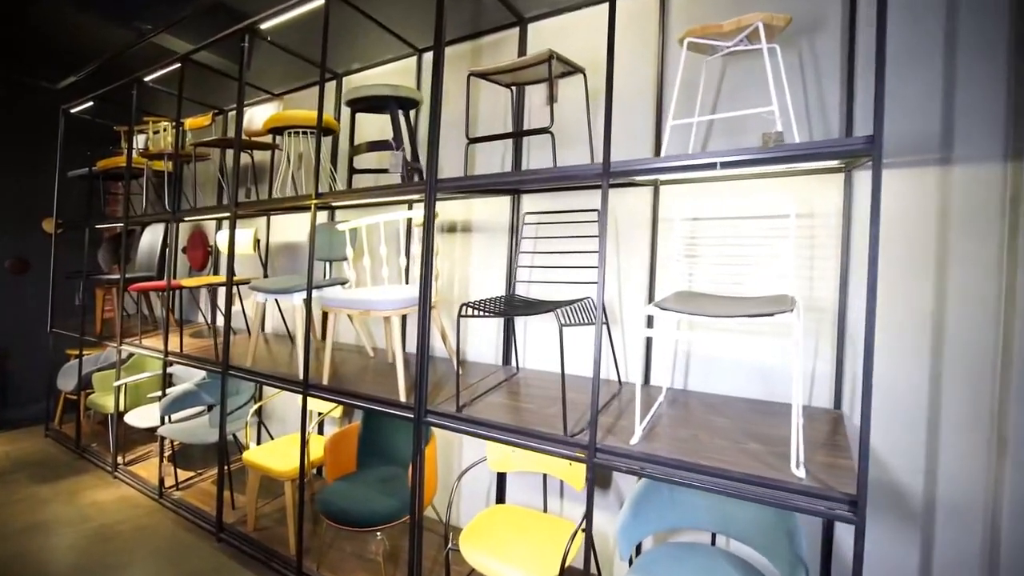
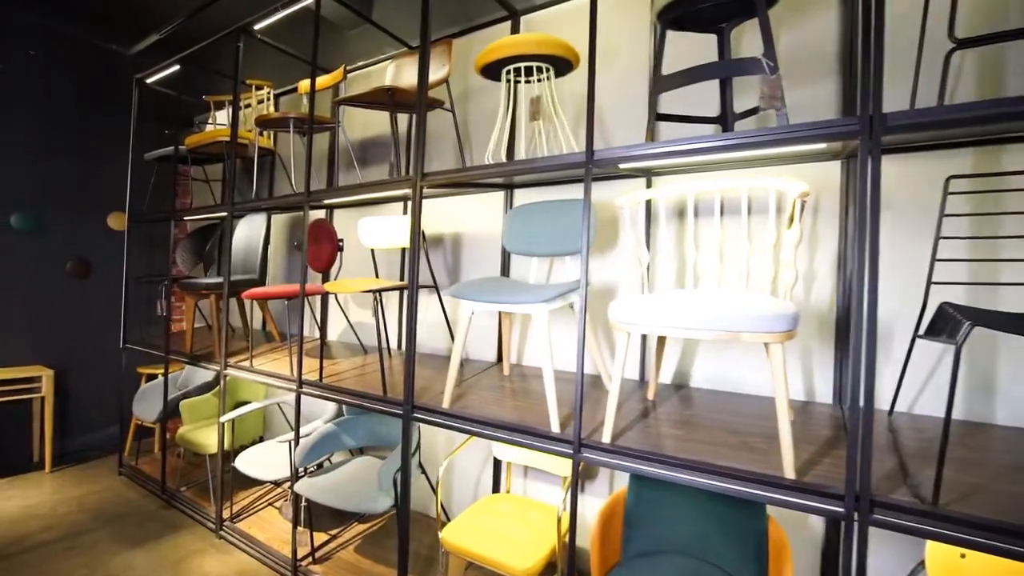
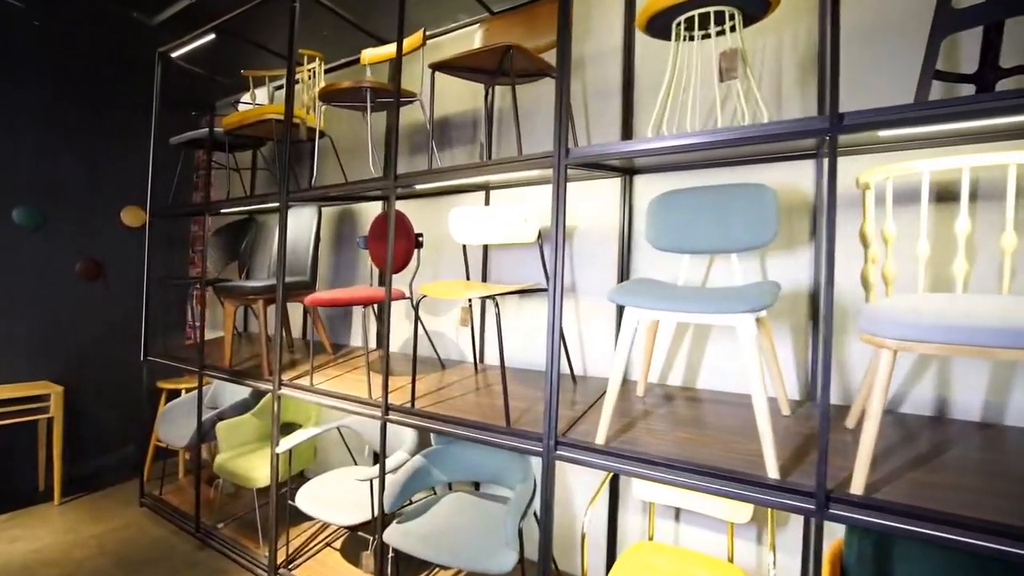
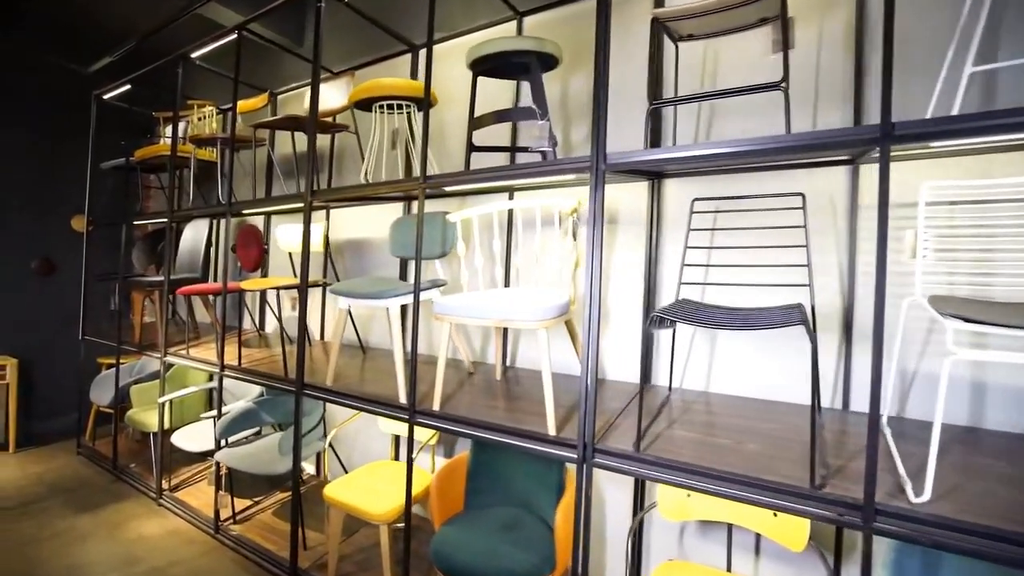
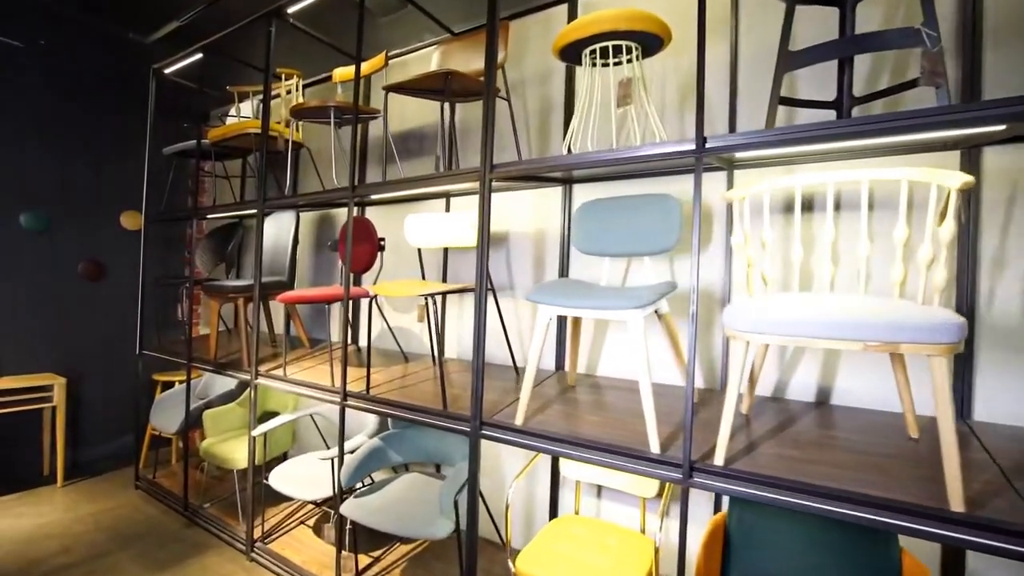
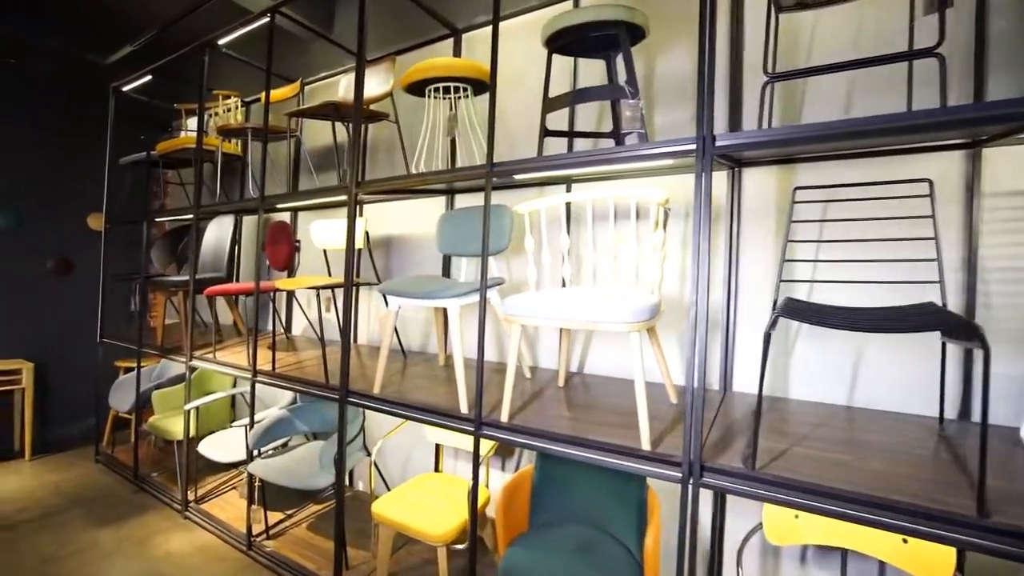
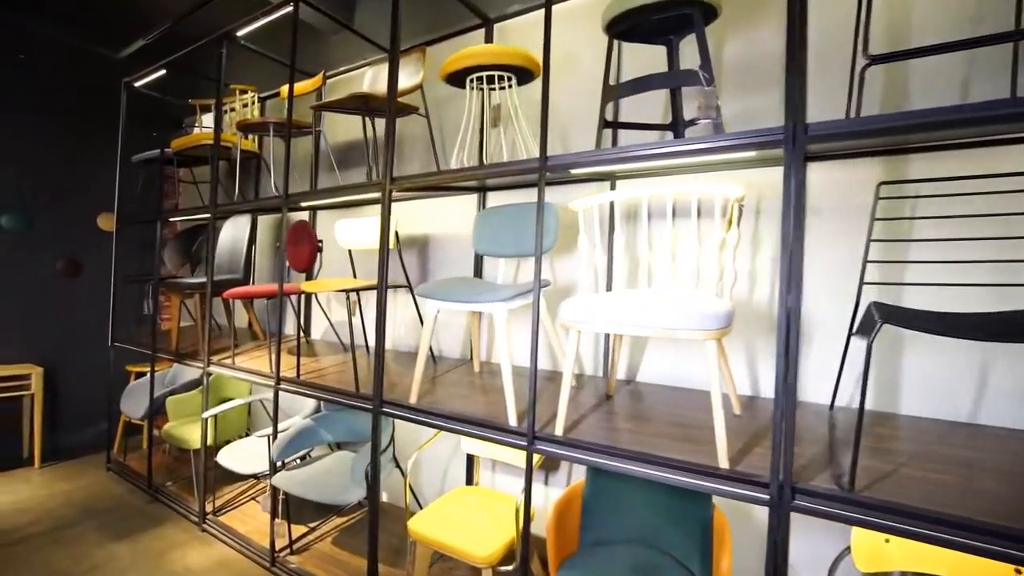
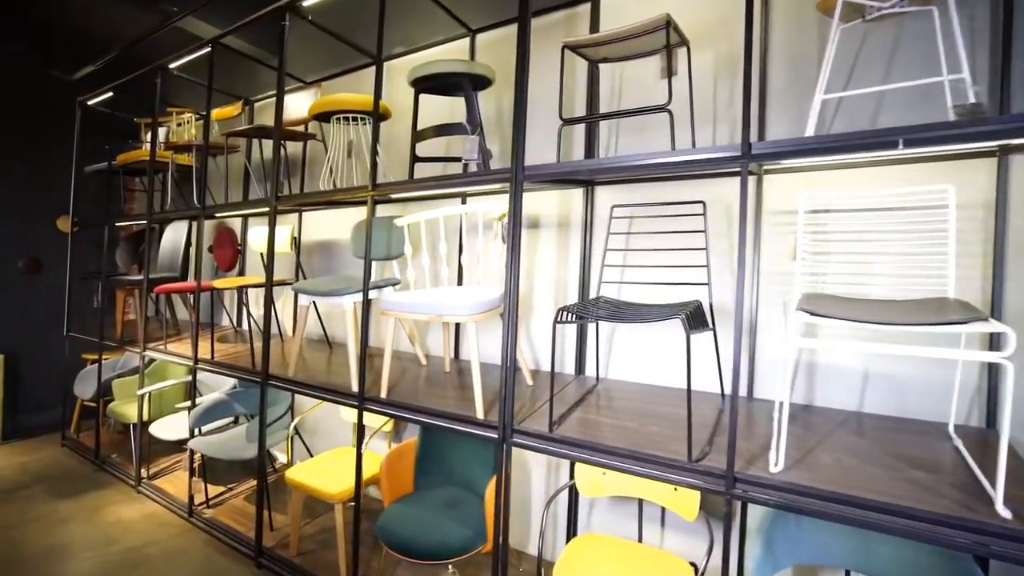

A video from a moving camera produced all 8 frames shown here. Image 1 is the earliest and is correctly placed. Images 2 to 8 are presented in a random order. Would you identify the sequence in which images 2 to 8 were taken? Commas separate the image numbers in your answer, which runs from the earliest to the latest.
8, 4, 6, 7, 2, 5, 3
